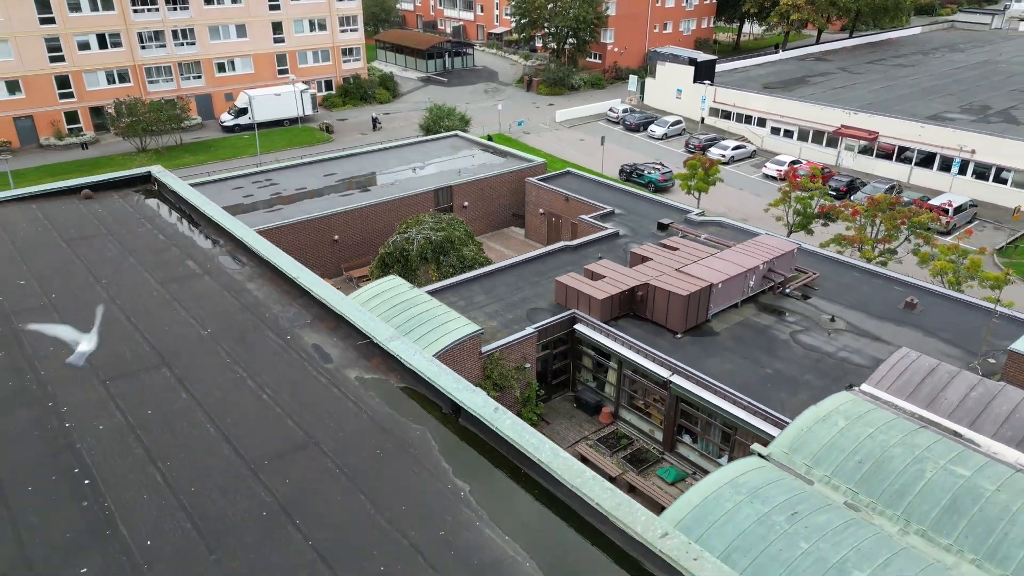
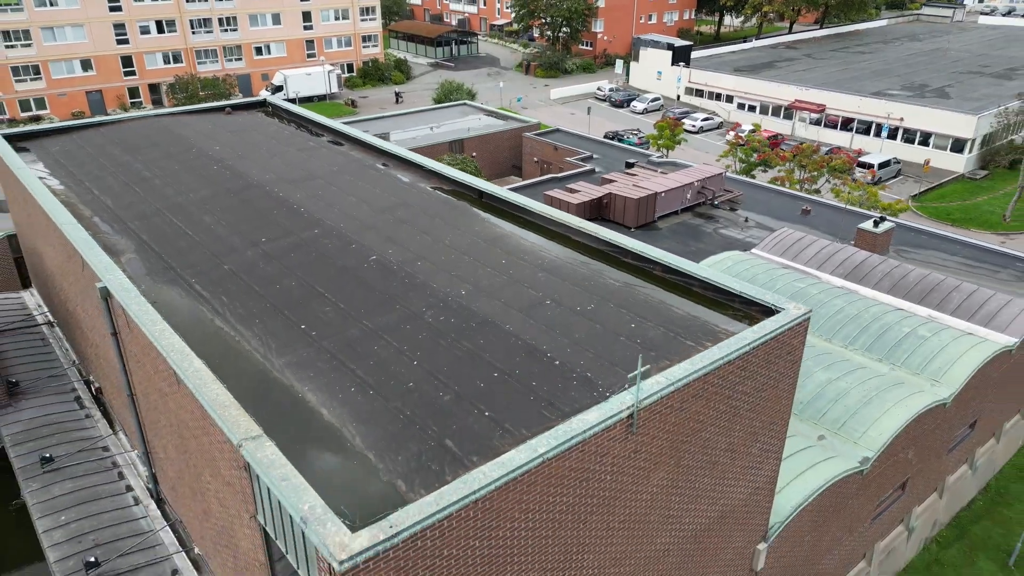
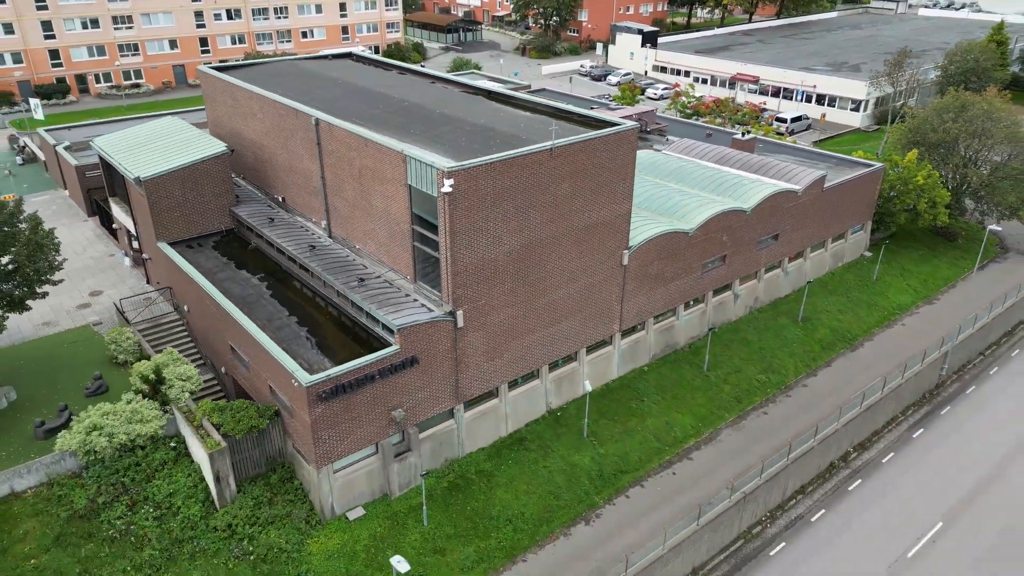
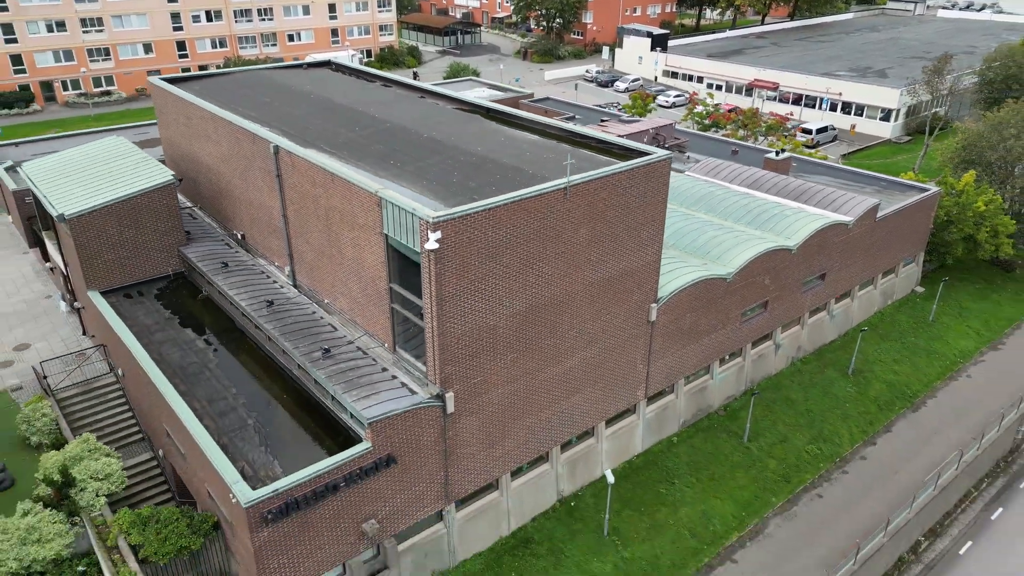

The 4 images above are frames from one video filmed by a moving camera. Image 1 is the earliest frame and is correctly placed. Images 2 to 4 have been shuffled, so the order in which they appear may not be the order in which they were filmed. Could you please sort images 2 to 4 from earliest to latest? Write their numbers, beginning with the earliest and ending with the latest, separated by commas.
2, 4, 3
